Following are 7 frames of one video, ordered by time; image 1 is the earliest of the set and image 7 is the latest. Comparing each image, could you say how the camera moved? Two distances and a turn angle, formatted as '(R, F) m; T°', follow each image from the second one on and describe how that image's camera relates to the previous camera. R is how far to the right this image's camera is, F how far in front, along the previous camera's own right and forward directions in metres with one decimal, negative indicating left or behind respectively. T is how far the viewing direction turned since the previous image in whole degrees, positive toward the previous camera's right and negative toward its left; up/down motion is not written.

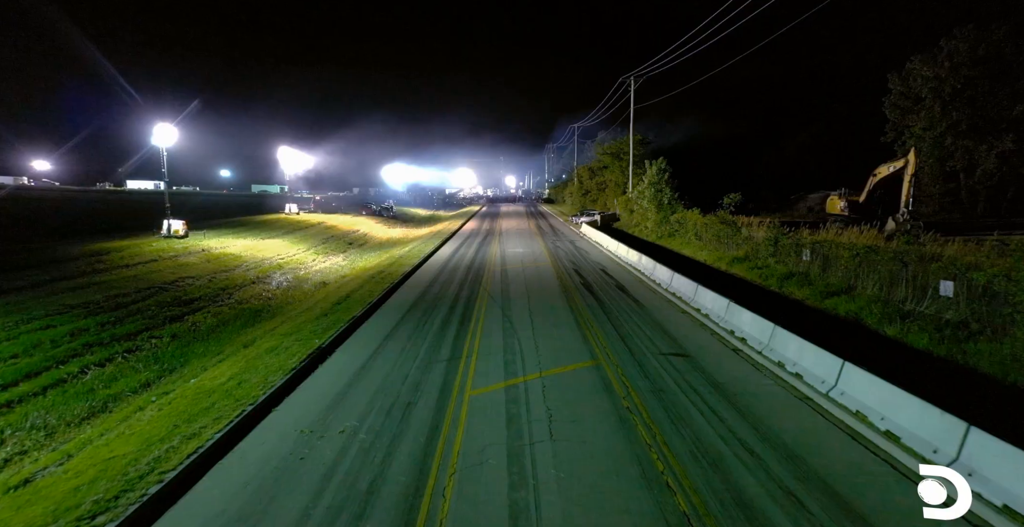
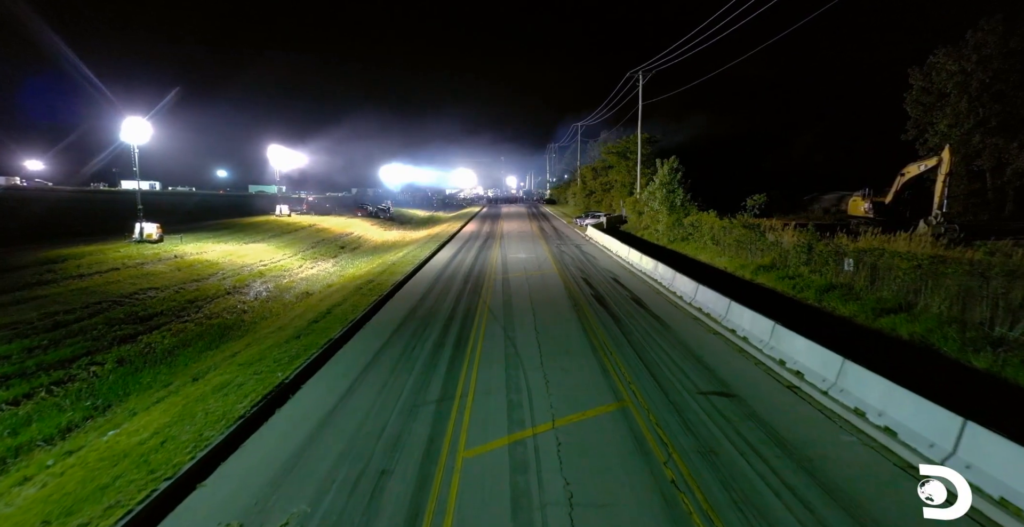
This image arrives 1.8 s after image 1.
(-0.1, +1.9) m; 0°
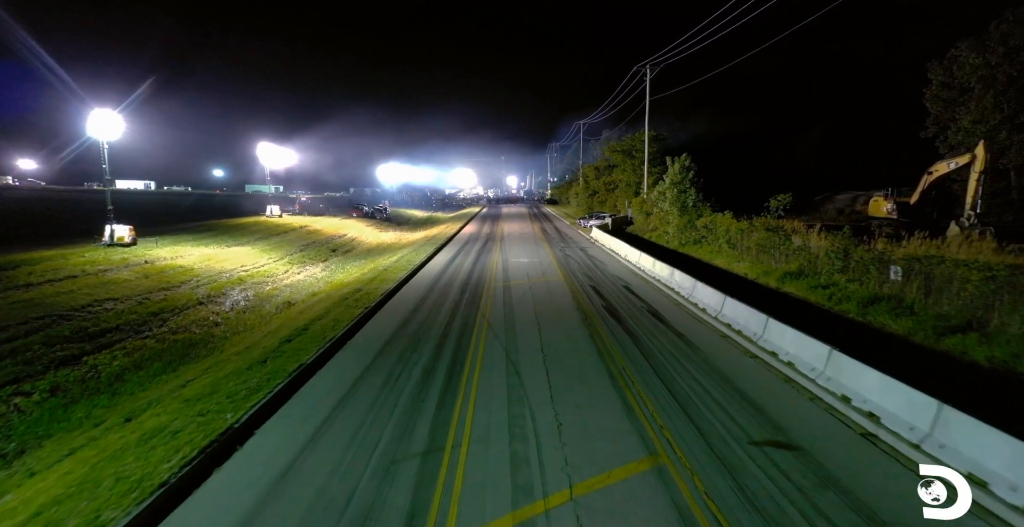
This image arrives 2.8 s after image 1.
(-0.1, +1.7) m; 0°
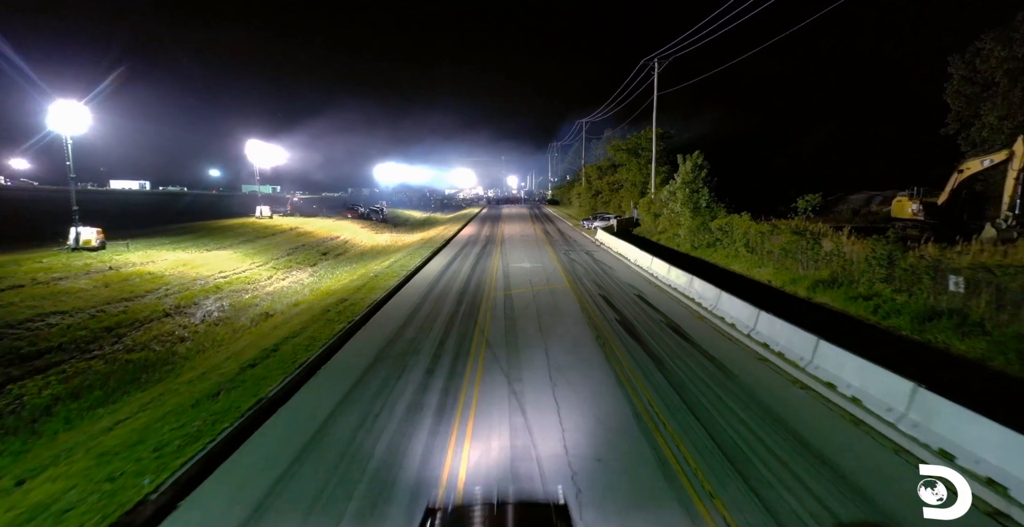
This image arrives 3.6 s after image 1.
(-0.1, +1.7) m; 0°
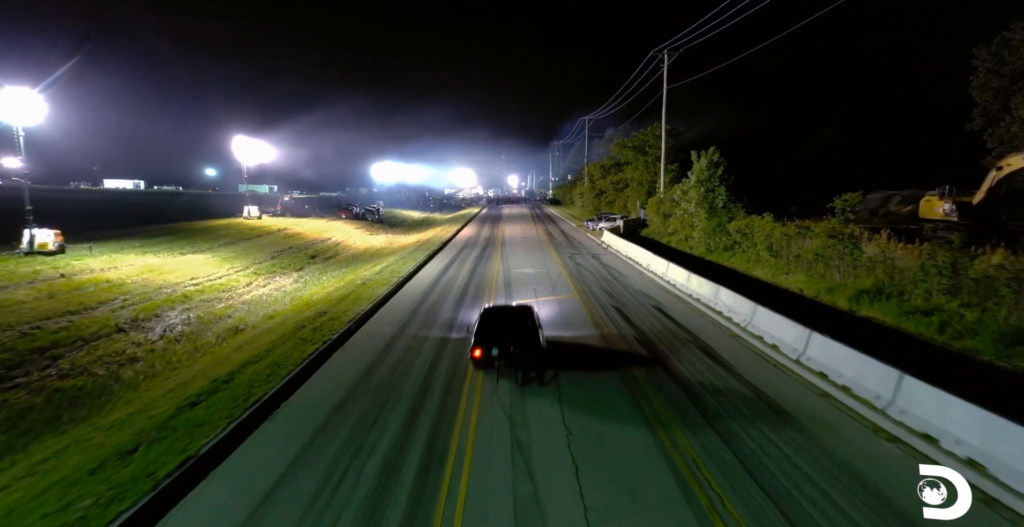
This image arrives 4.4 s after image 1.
(-0.1, +1.8) m; 0°
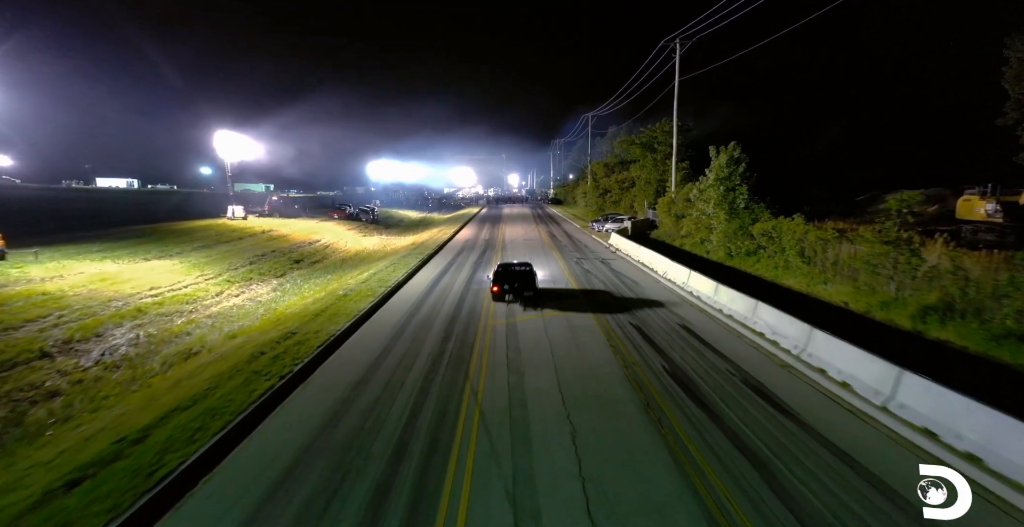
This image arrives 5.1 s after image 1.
(-0.1, +2.1) m; 0°
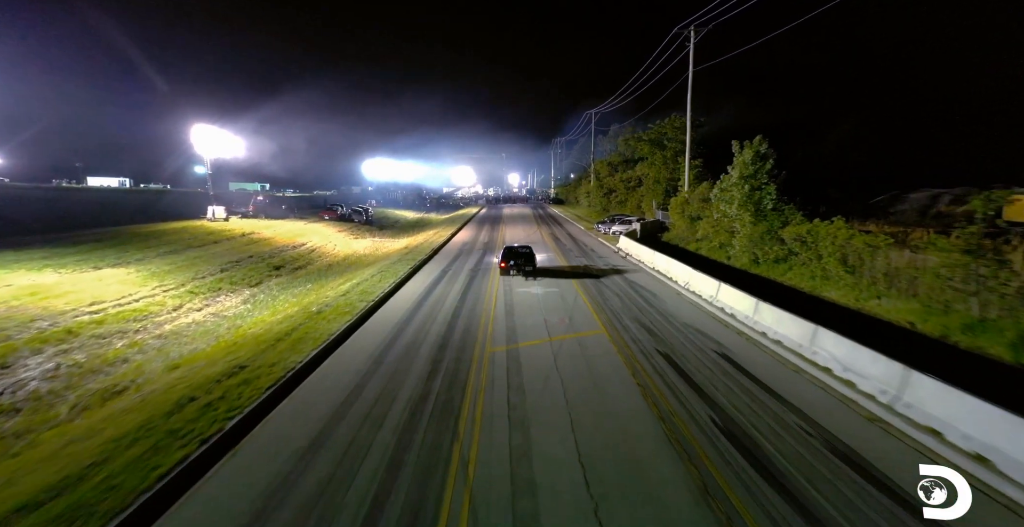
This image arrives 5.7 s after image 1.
(0.0, +2.3) m; 0°
